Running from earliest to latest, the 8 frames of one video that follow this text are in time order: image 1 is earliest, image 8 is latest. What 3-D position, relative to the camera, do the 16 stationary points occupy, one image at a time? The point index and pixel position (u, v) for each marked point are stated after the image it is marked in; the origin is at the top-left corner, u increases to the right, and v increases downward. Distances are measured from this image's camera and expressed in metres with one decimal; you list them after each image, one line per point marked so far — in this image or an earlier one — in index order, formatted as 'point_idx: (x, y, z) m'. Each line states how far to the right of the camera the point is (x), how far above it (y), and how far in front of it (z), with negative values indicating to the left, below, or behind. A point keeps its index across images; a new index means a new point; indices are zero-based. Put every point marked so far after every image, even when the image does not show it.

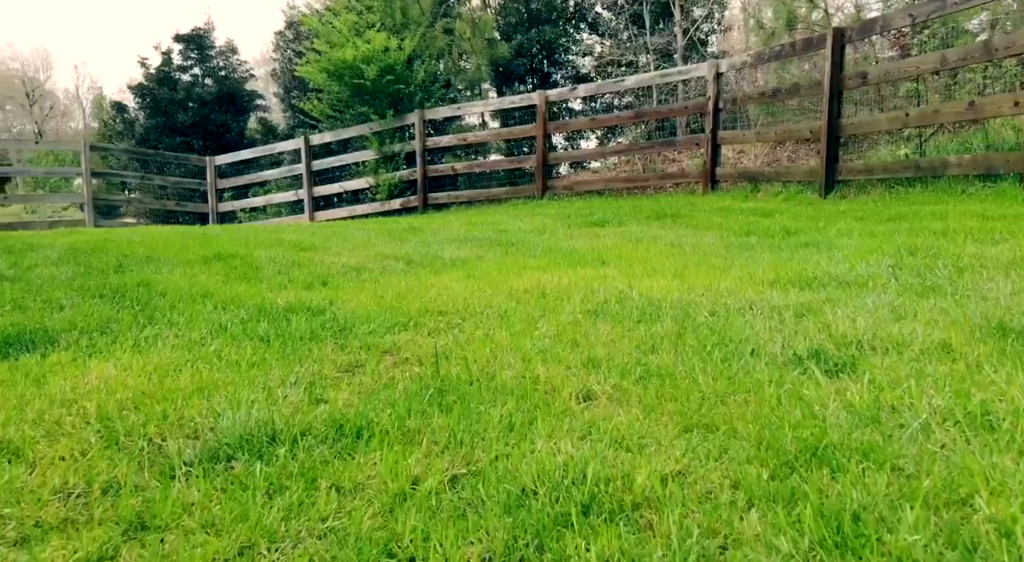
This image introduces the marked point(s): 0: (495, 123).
0: (-0.3, +2.3, +11.9) m
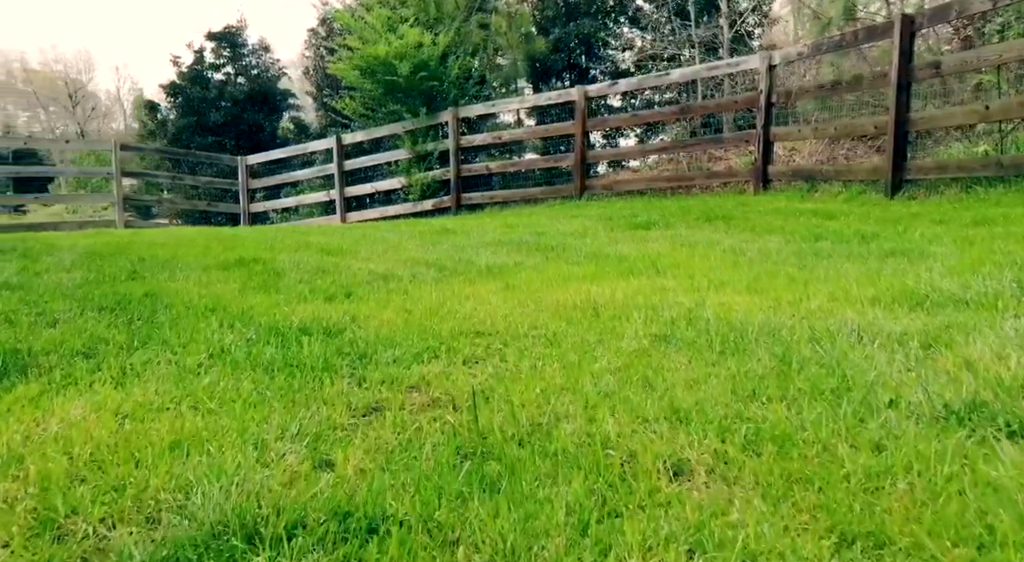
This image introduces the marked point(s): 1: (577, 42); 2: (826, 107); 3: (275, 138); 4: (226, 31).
0: (+0.2, +2.2, +11.5) m
1: (+1.0, +3.6, +12.2) m
2: (+3.3, +1.8, +8.6) m
3: (-4.5, +2.7, +15.6) m
4: (-5.5, +4.8, +15.9) m
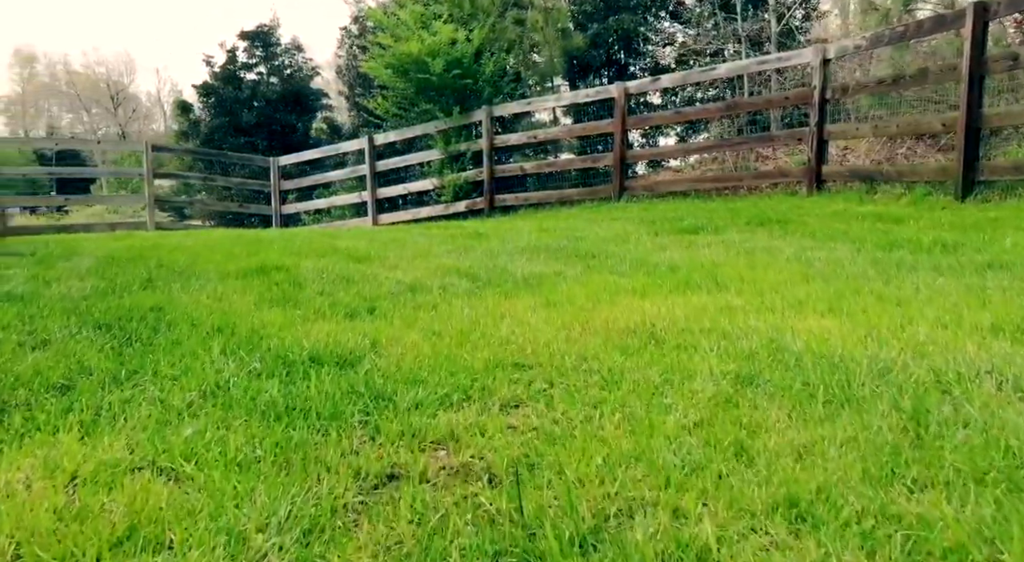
0: (+0.7, +2.2, +11.1) m
1: (+1.5, +3.5, +11.8) m
2: (+3.7, +1.7, +8.1) m
3: (-3.8, +2.6, +15.4) m
4: (-4.8, +4.8, +15.7) m
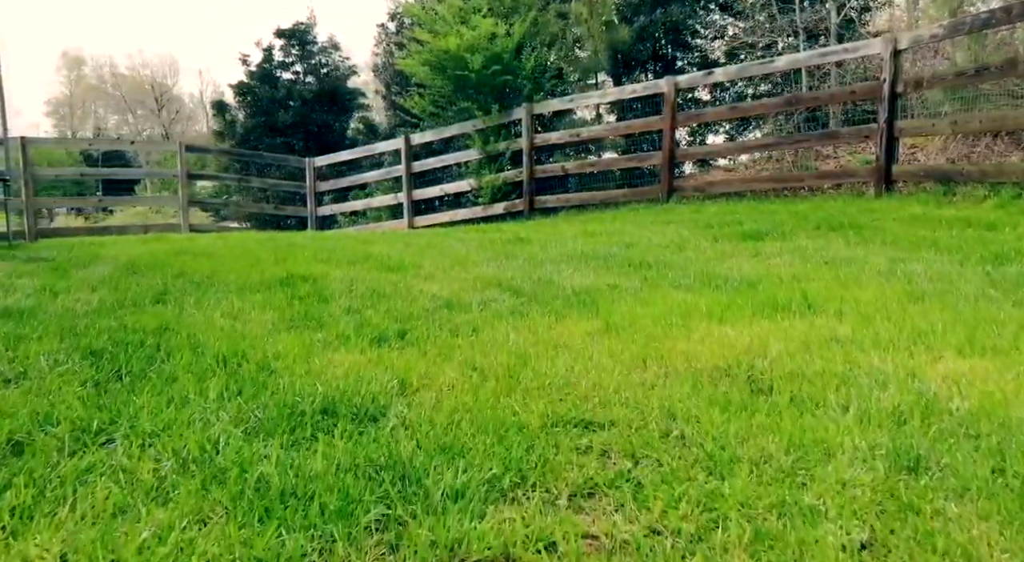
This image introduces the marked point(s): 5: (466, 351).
0: (+1.3, +2.1, +10.6) m
1: (+2.1, +3.4, +11.3) m
2: (+4.1, +1.7, +7.5) m
3: (-3.1, +2.6, +15.1) m
4: (-4.1, +4.7, +15.5) m
5: (-0.1, -0.2, +2.4) m
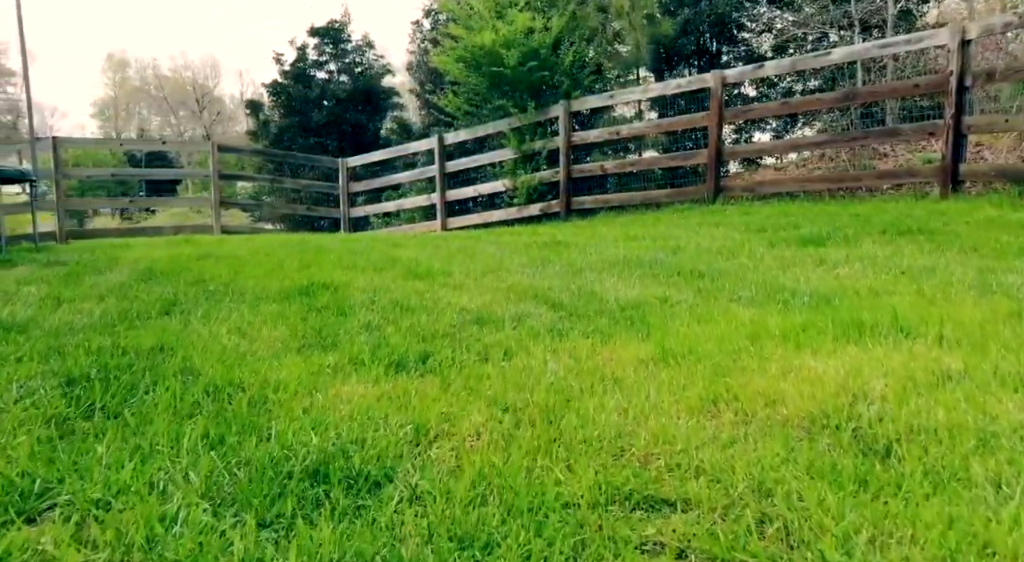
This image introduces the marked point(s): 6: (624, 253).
0: (+1.7, +2.0, +10.1) m
1: (+2.6, +3.4, +10.8) m
2: (+4.4, +1.6, +6.9) m
3: (-2.4, +2.6, +14.8) m
4: (-3.4, +4.7, +15.2) m
5: (0.0, -0.3, +2.1) m
6: (+0.7, +0.2, +5.3) m
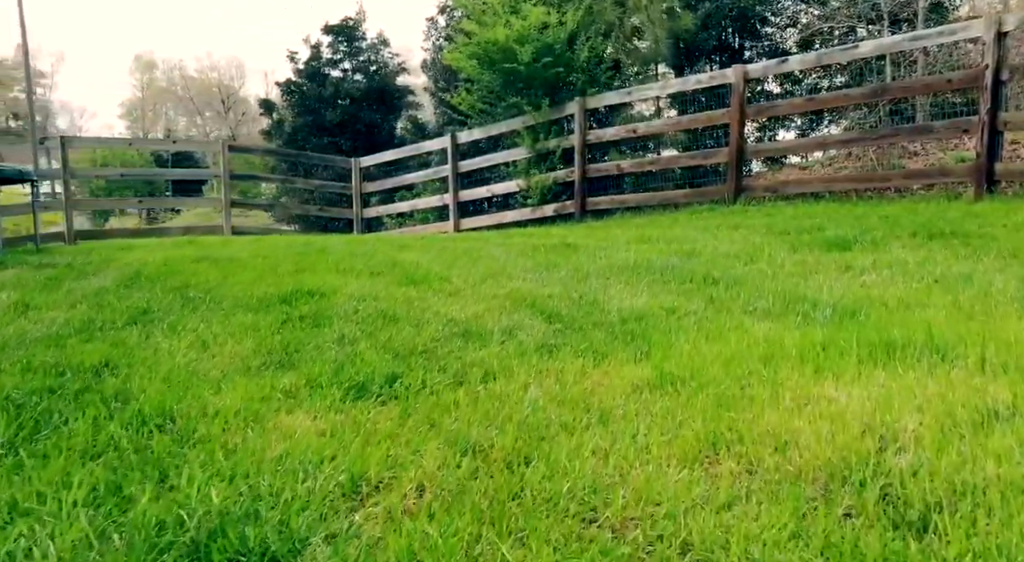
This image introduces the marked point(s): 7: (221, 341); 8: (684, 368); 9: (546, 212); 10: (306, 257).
0: (+1.9, +2.0, +9.8) m
1: (+2.7, +3.3, +10.4) m
2: (+4.4, +1.6, +6.5) m
3: (-2.1, +2.5, +14.6) m
4: (-3.1, +4.7, +15.0) m
5: (-0.1, -0.3, +1.8) m
6: (+0.7, +0.1, +5.0) m
7: (-1.0, -0.2, +2.8) m
8: (+0.4, -0.2, +2.1) m
9: (+0.4, +0.8, +9.5) m
10: (-1.5, +0.2, +6.2) m
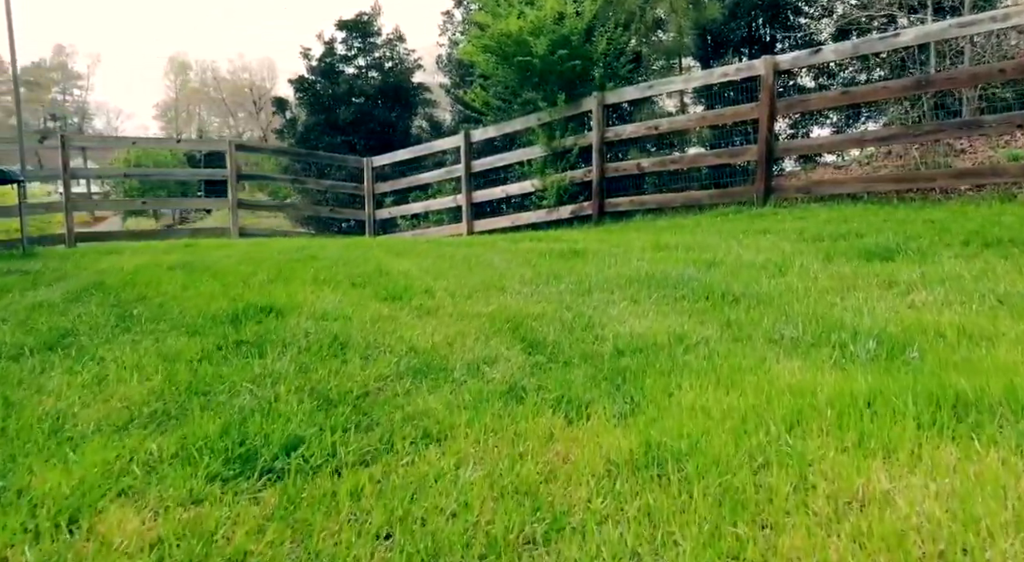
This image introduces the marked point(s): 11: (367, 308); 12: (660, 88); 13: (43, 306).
0: (+2.0, +1.9, +9.2) m
1: (+2.9, +3.2, +9.8) m
2: (+4.5, +1.5, +5.8) m
3: (-1.8, +2.5, +14.1) m
4: (-2.7, +4.6, +14.6) m
5: (-0.2, -0.4, +1.3) m
6: (+0.7, +0.1, +4.4) m
7: (-1.1, -0.3, +2.3) m
8: (+0.3, -0.3, +1.6) m
9: (+0.5, +0.7, +9.0) m
10: (-1.5, +0.1, +5.7) m
11: (-0.6, -0.1, +3.4) m
12: (+1.4, +1.9, +7.9) m
13: (-2.1, -0.1, +3.7) m
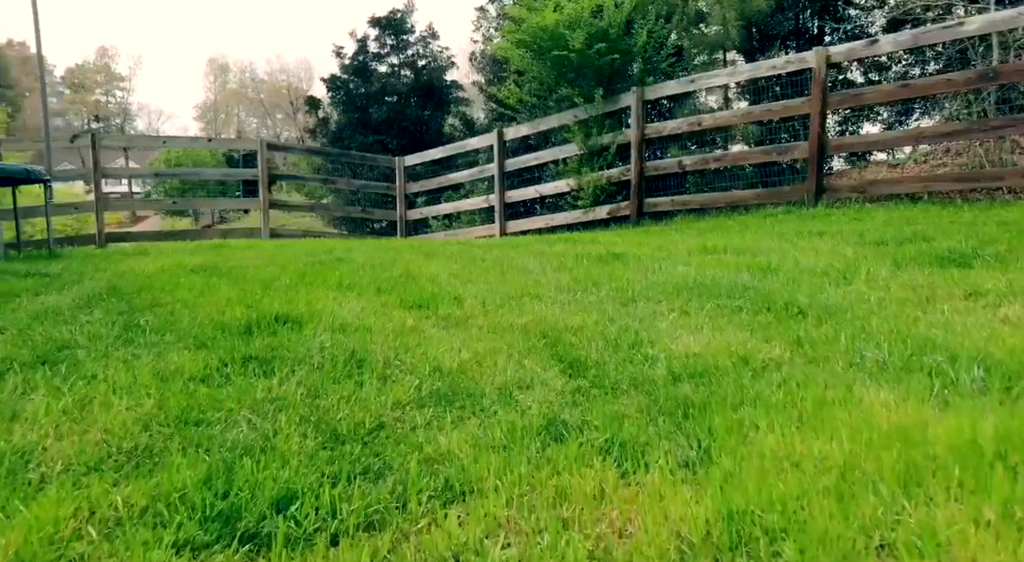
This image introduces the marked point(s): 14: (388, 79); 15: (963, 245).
0: (+2.4, +1.9, +8.8) m
1: (+3.3, +3.2, +9.4) m
2: (+4.7, +1.4, +5.3) m
3: (-1.2, +2.5, +13.9) m
4: (-2.1, +4.6, +14.4) m
5: (-0.2, -0.4, +1.0) m
6: (+0.9, 0.0, +4.1) m
7: (-1.0, -0.3, +2.1) m
8: (+0.4, -0.3, +1.2) m
9: (+0.9, +0.7, +8.6) m
10: (-1.3, +0.1, +5.5) m
11: (-0.5, -0.1, +3.1) m
12: (+1.7, +1.8, +7.5) m
13: (-1.9, -0.1, +3.5) m
14: (-2.1, +3.4, +13.8) m
15: (+2.2, +0.2, +4.1) m
